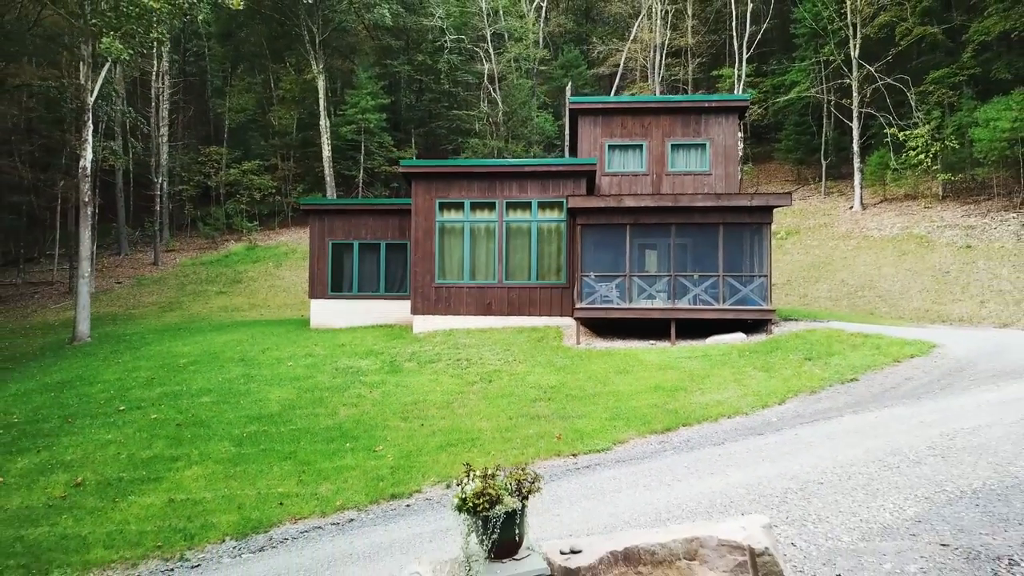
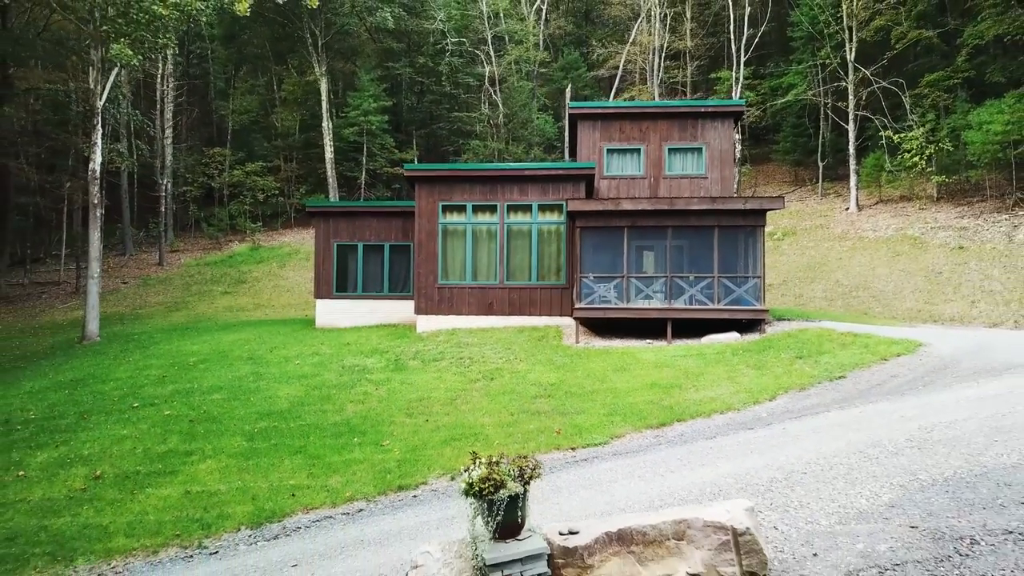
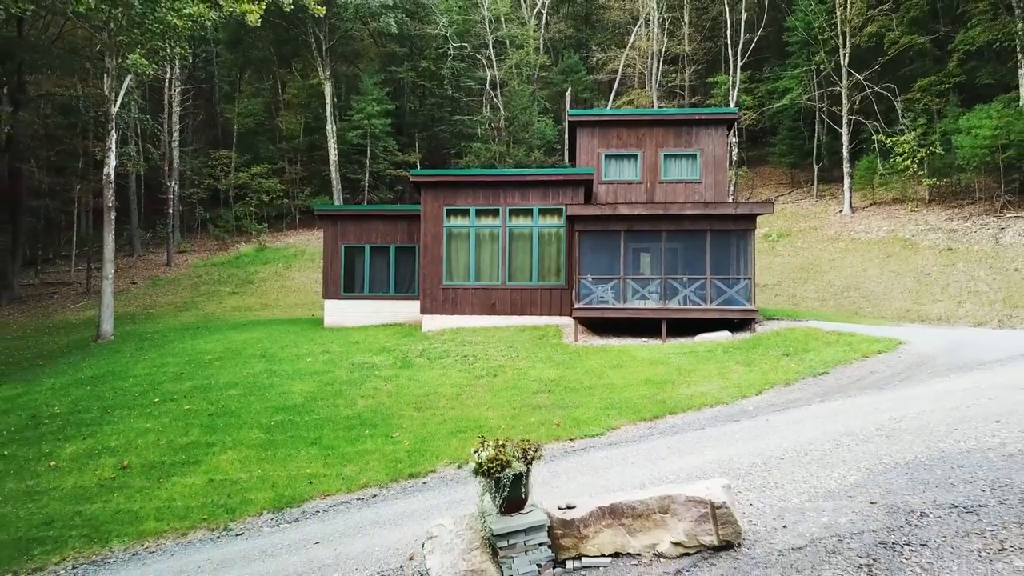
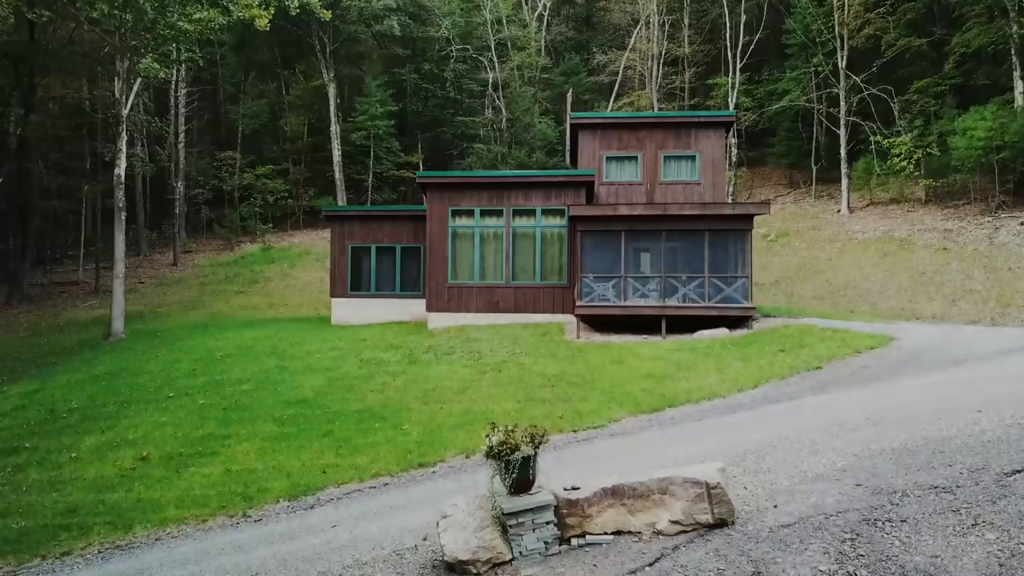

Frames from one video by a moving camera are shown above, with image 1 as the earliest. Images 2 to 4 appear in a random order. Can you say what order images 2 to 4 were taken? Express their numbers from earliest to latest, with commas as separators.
2, 3, 4
